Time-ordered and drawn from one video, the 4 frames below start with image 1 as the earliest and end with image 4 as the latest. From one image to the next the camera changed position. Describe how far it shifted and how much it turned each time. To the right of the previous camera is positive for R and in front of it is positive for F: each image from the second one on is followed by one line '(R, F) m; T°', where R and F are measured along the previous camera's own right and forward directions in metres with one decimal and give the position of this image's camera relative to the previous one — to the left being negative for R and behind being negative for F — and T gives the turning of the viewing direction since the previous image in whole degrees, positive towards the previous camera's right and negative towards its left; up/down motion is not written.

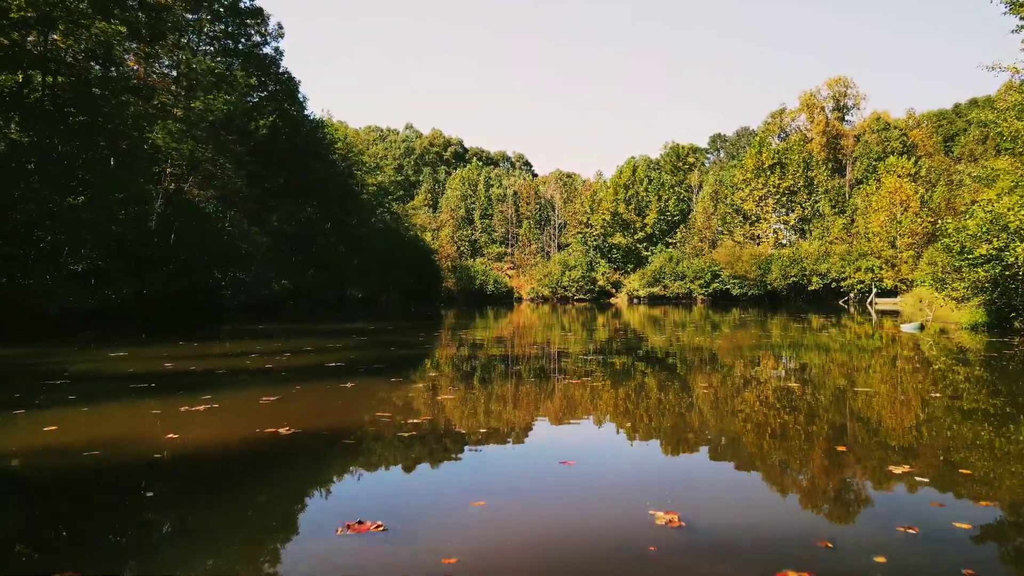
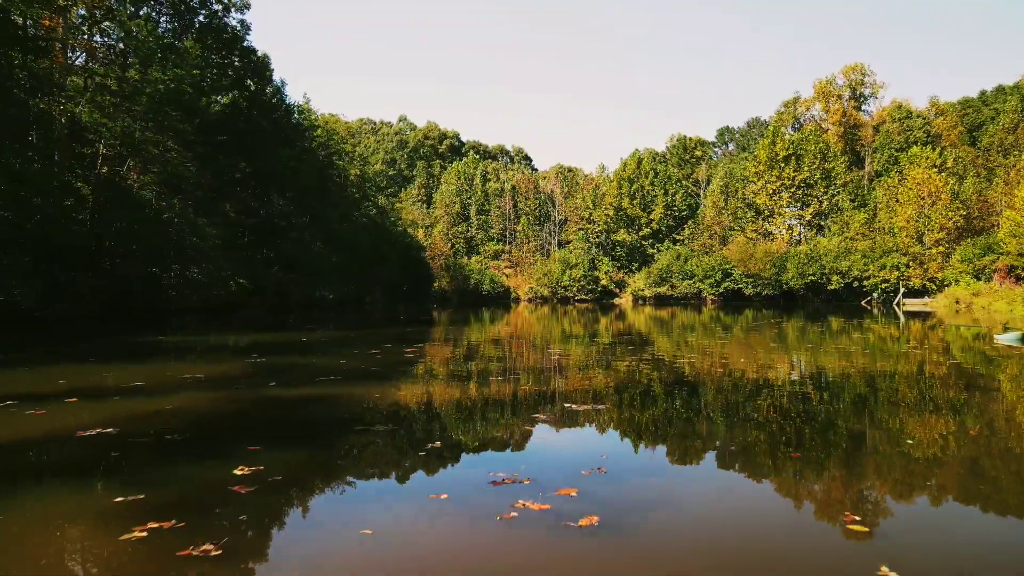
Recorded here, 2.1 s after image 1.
(+0.2, +1.4) m; 0°
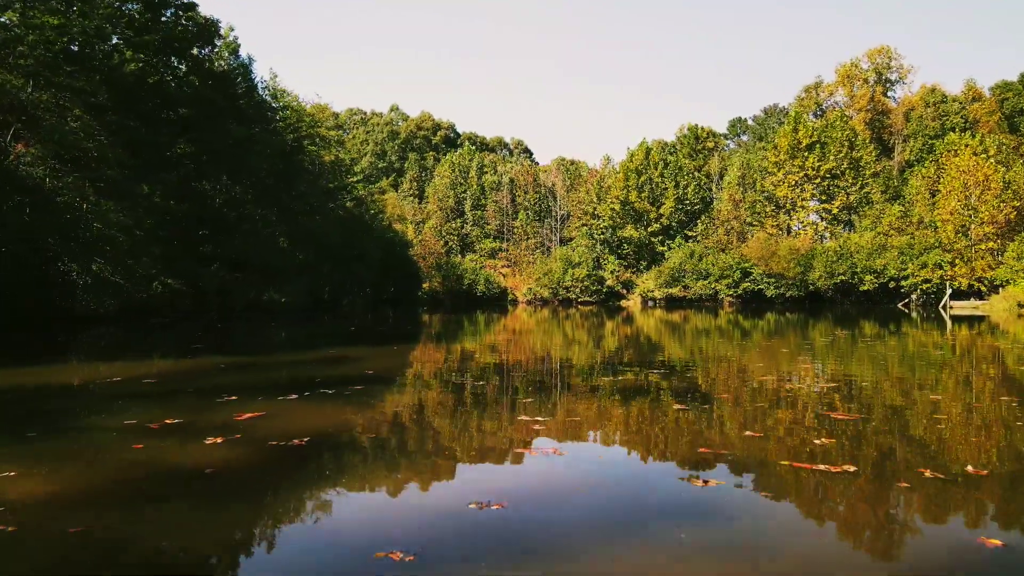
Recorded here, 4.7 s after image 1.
(+0.2, +1.9) m; 0°
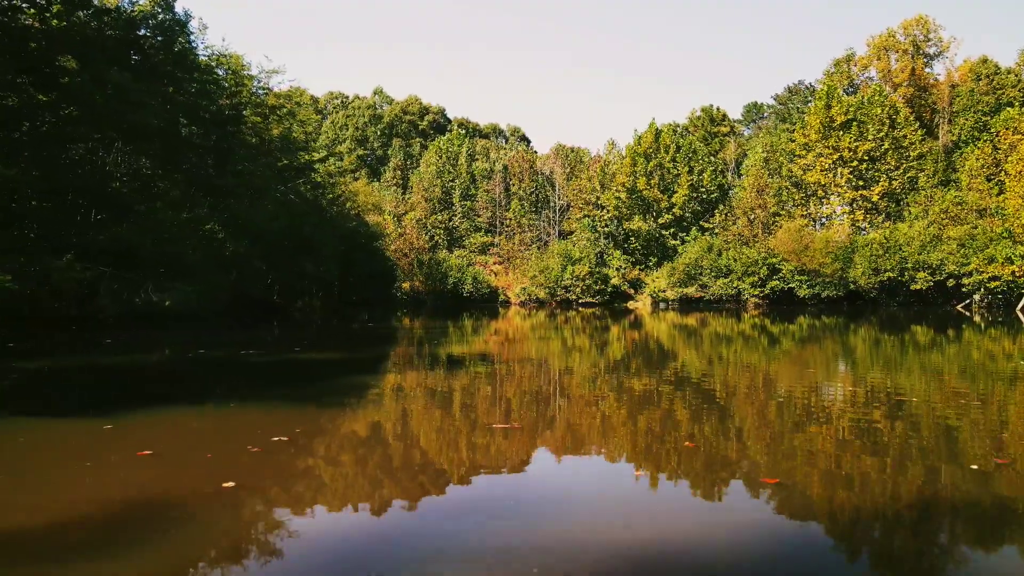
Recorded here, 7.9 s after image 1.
(+0.3, +2.5) m; 0°
